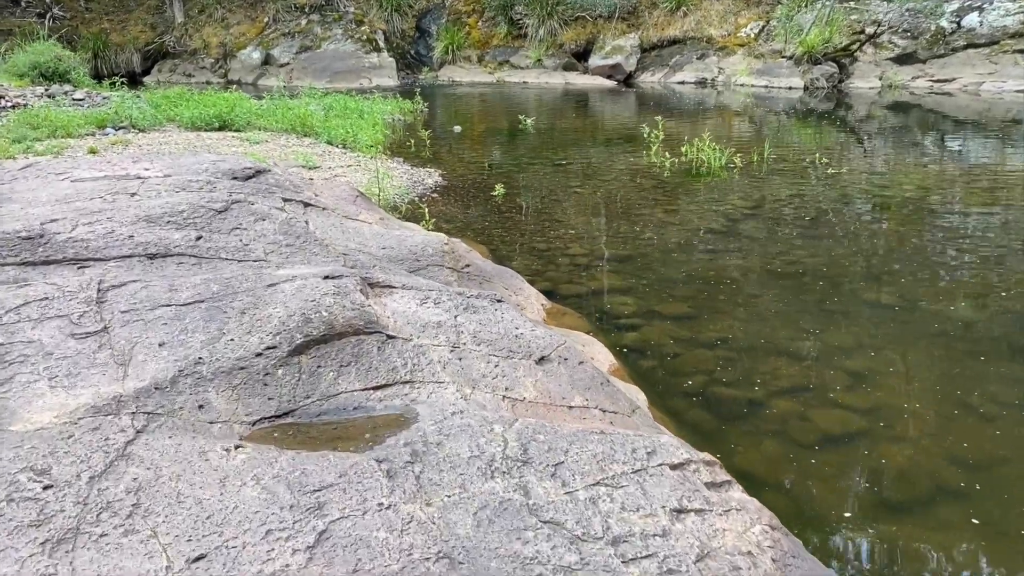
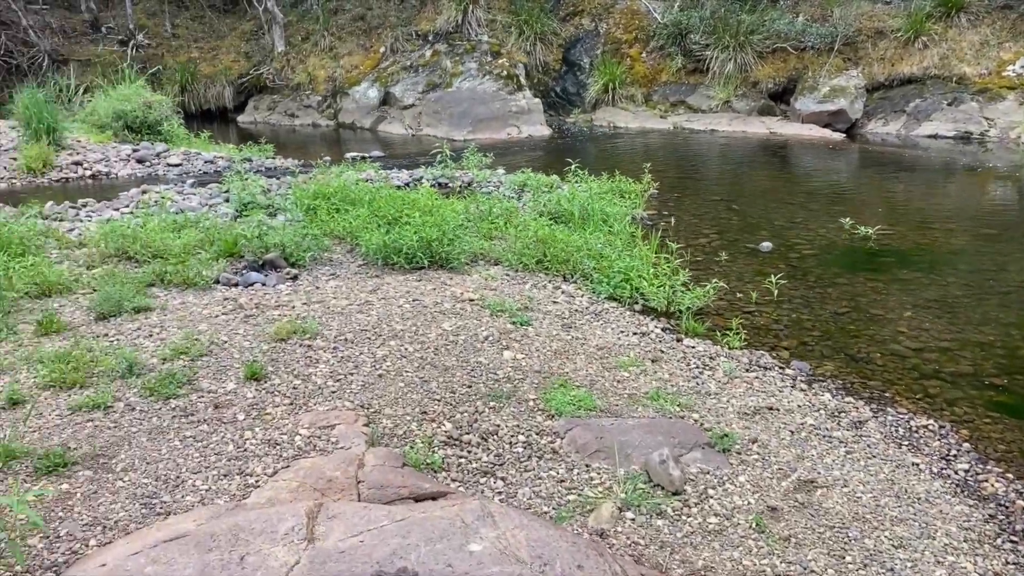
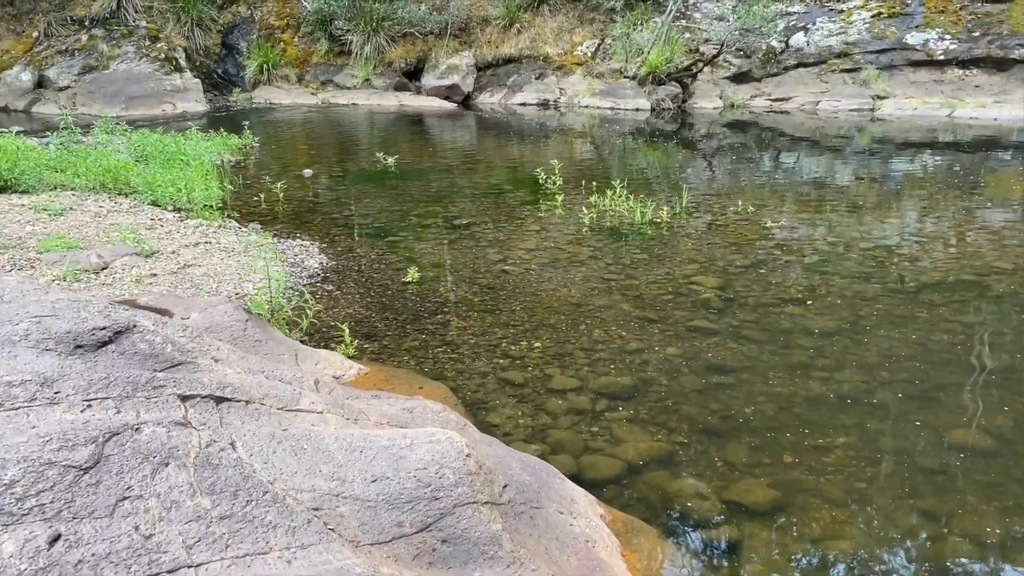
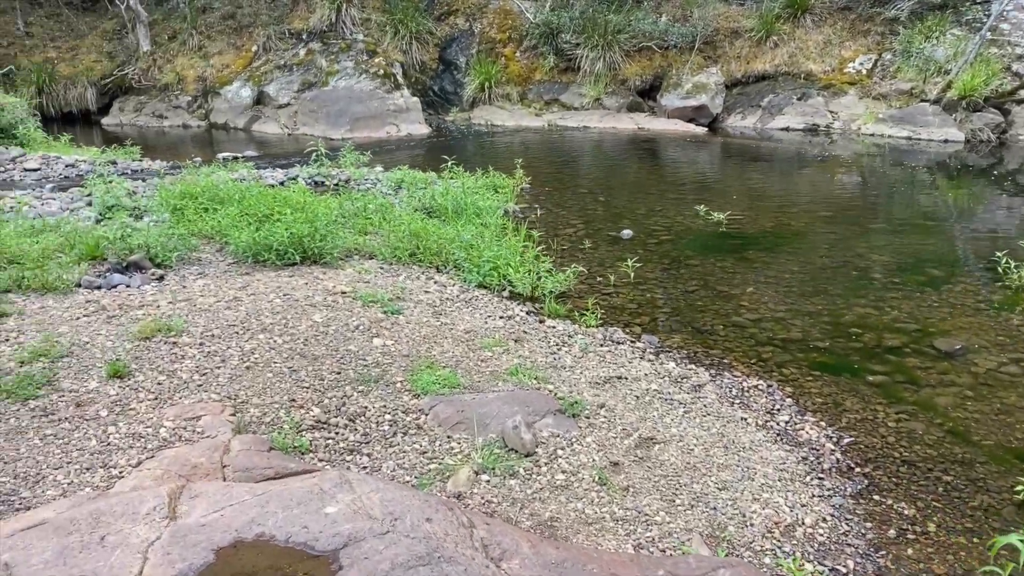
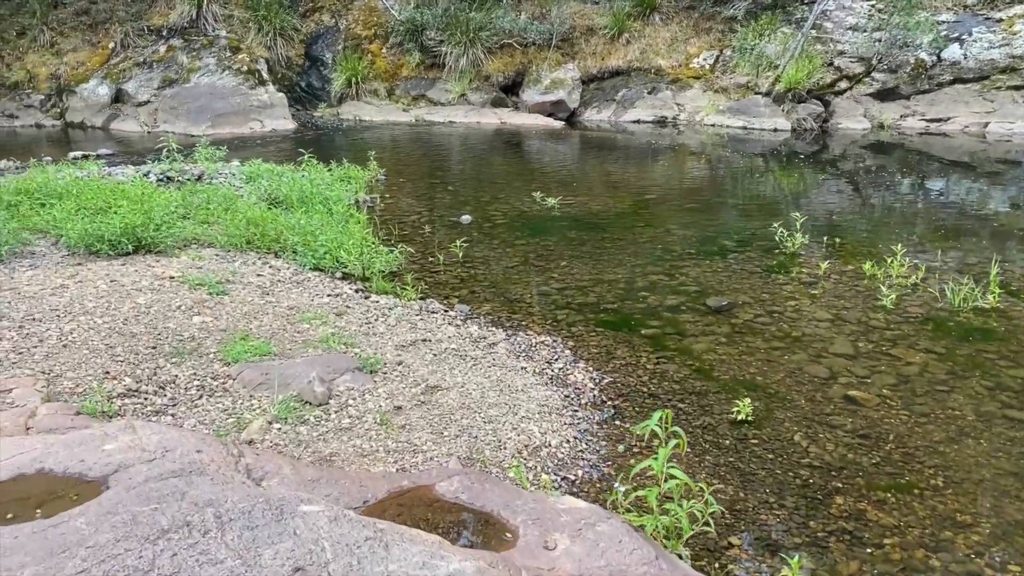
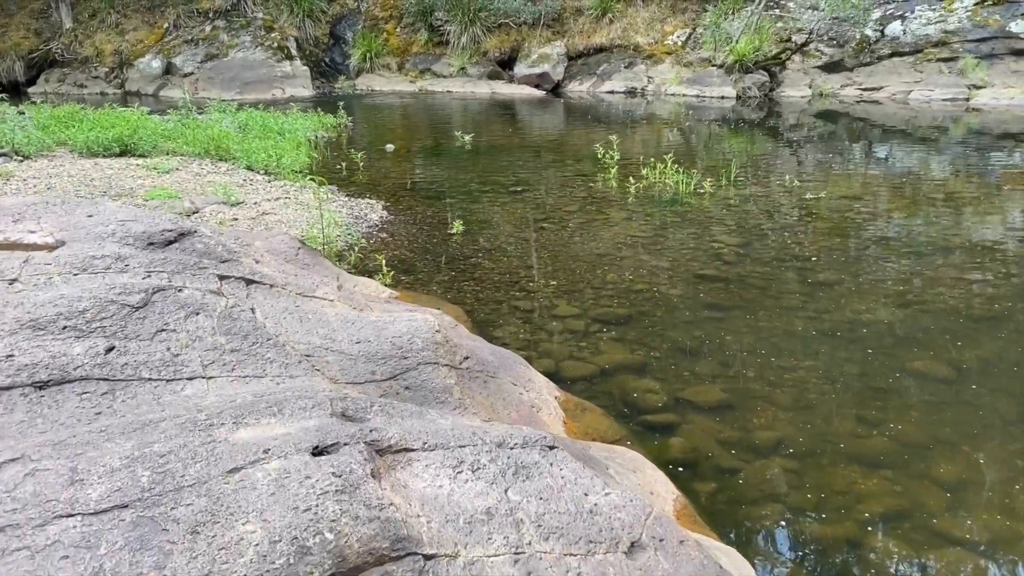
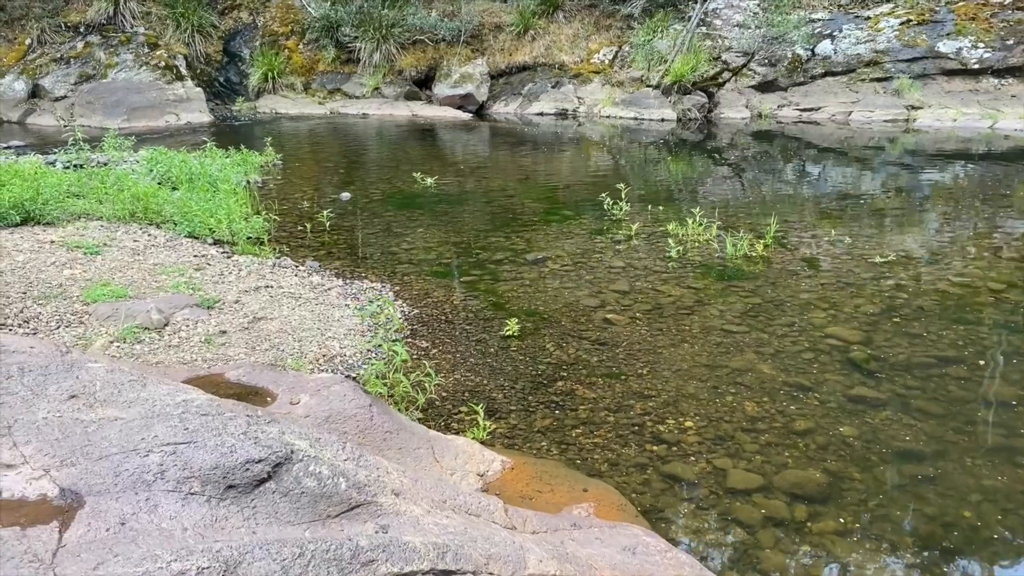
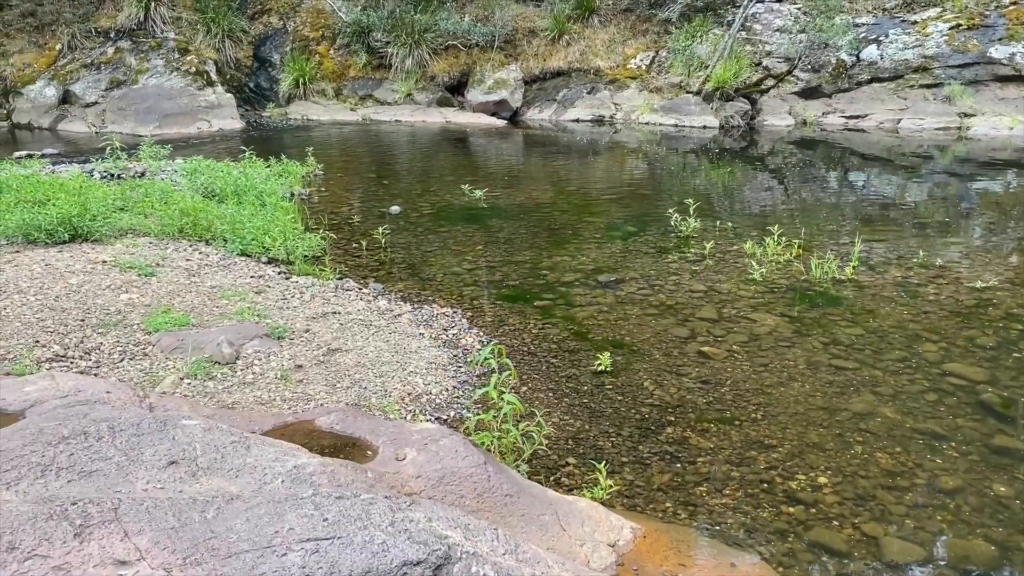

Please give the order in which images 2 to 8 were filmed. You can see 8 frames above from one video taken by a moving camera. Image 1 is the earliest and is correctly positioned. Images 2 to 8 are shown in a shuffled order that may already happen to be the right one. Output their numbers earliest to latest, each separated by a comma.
6, 3, 7, 8, 5, 4, 2
